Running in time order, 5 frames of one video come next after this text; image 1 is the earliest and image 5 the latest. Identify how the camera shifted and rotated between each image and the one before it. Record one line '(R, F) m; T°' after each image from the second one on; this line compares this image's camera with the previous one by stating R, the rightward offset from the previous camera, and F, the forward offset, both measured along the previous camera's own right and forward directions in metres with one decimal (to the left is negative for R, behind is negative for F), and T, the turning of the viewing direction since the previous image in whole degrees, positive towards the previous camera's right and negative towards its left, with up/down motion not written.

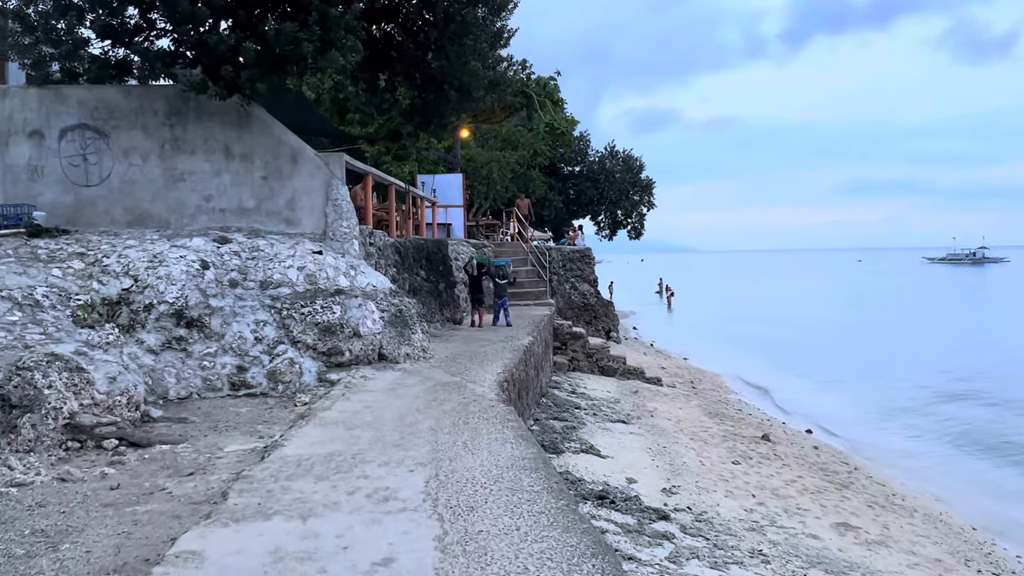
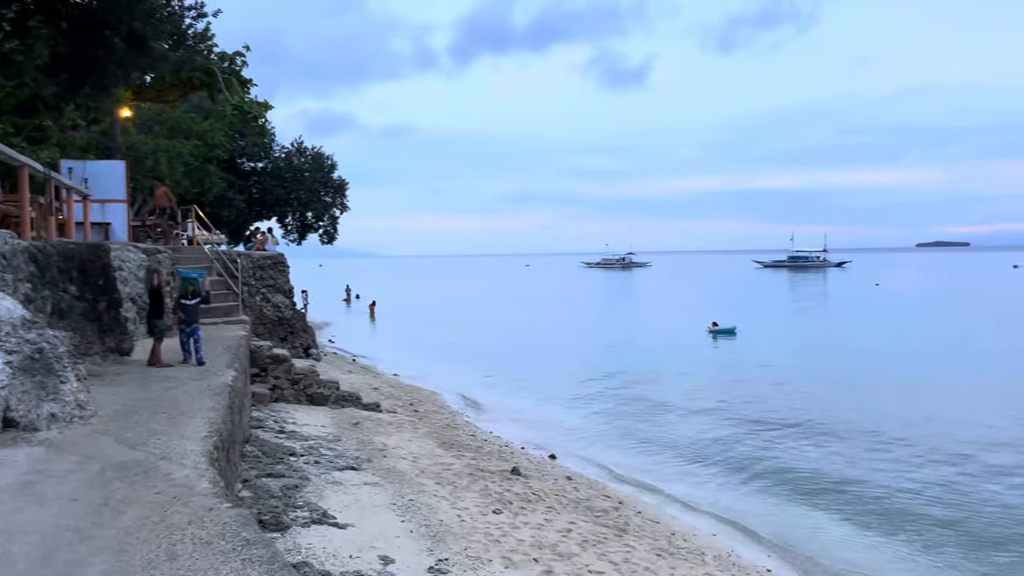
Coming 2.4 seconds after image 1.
(-0.3, +2.2) m; +22°
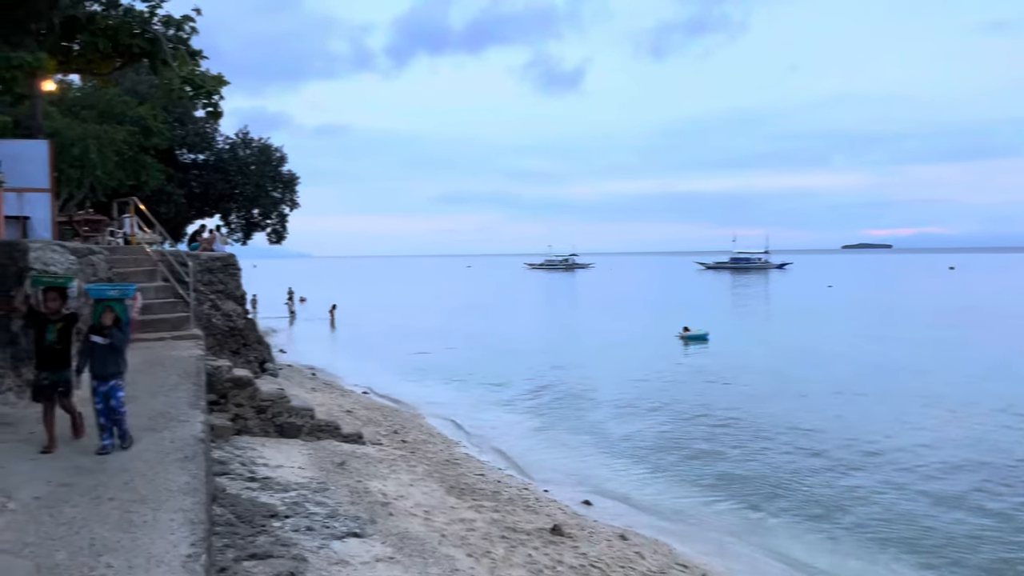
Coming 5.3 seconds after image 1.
(-1.0, +2.2) m; +4°
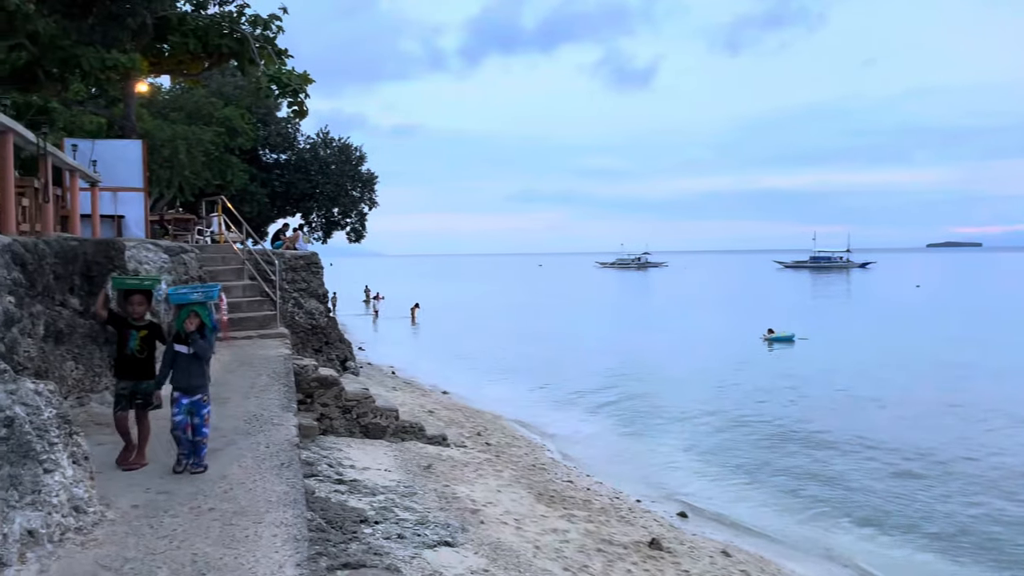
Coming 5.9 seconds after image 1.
(-0.2, +0.3) m; -5°
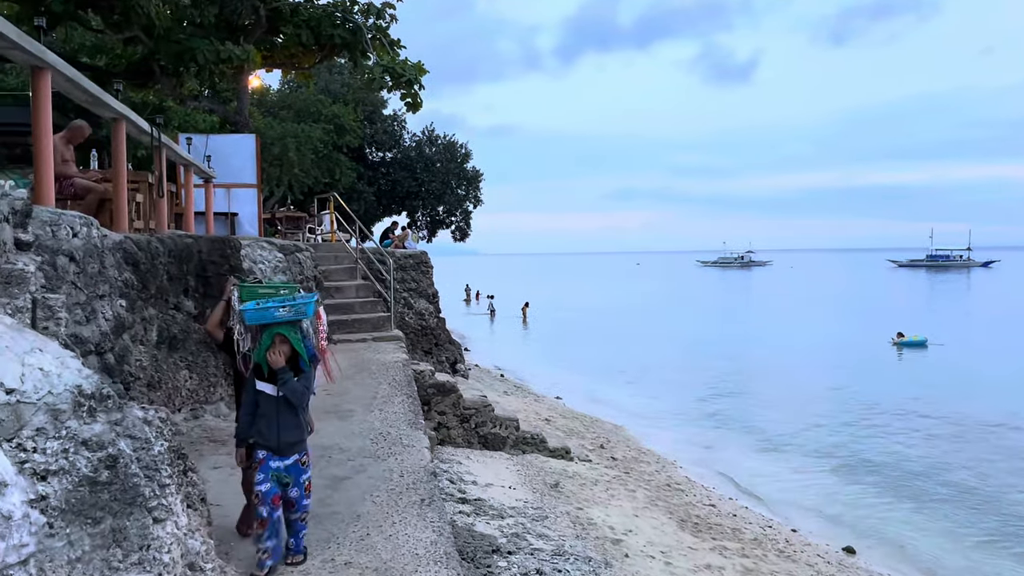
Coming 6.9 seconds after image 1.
(-0.5, +0.9) m; -6°
